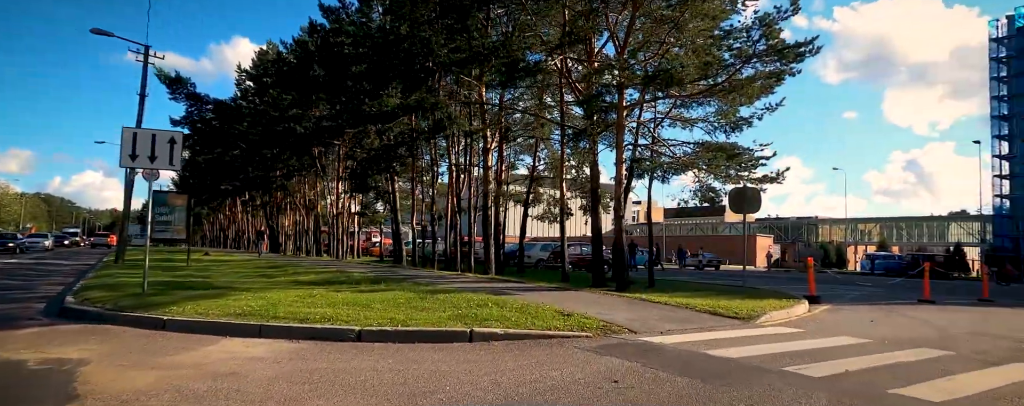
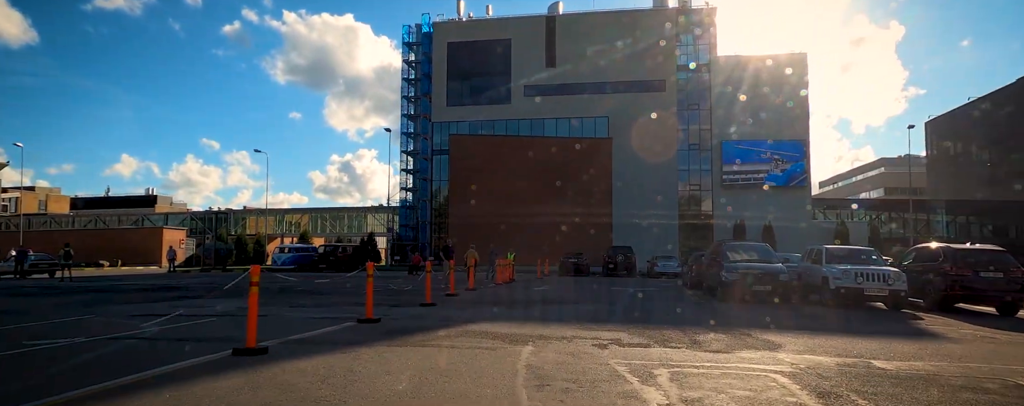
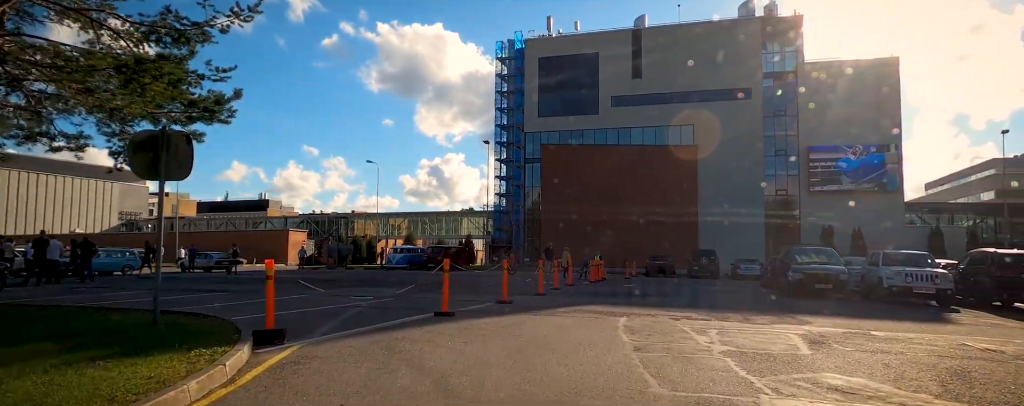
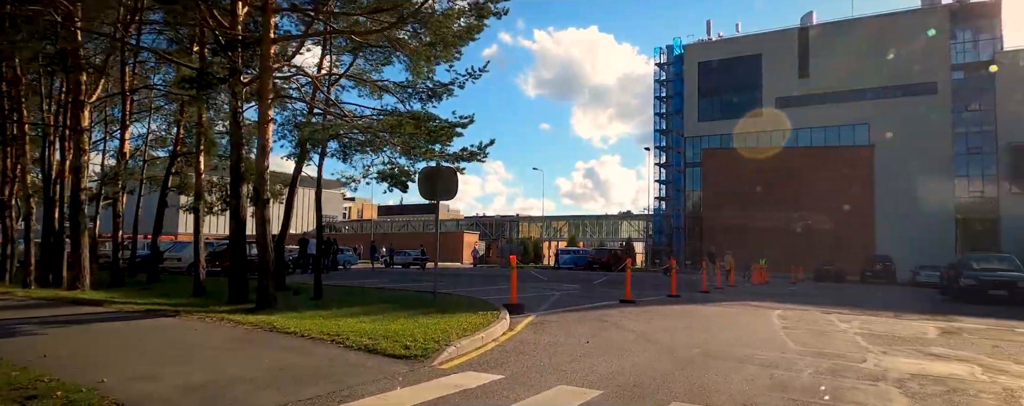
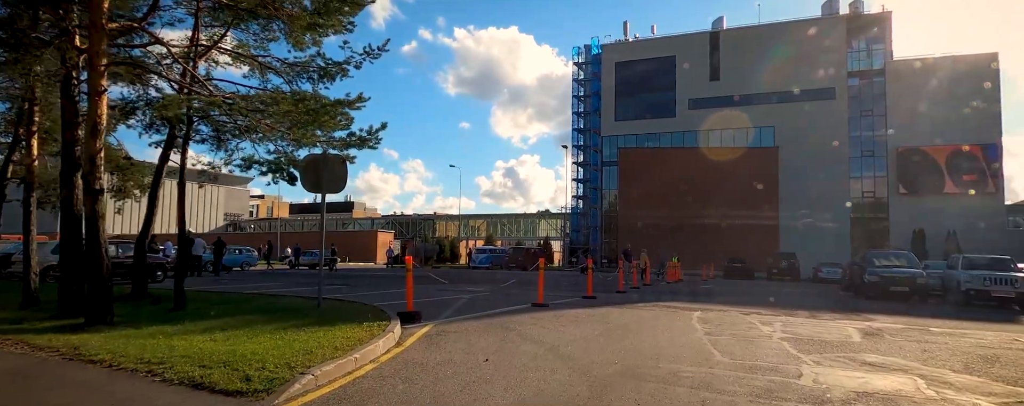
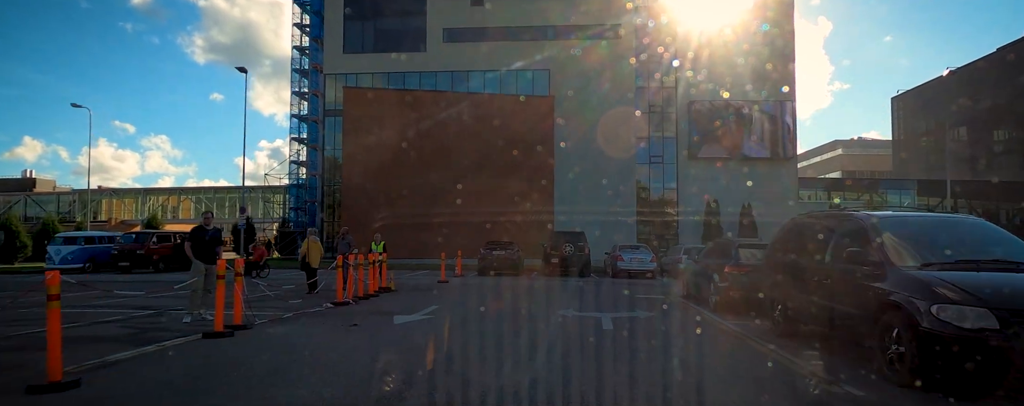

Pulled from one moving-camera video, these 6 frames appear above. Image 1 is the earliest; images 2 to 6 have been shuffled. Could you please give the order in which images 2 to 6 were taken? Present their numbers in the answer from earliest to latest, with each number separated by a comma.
4, 5, 3, 2, 6
